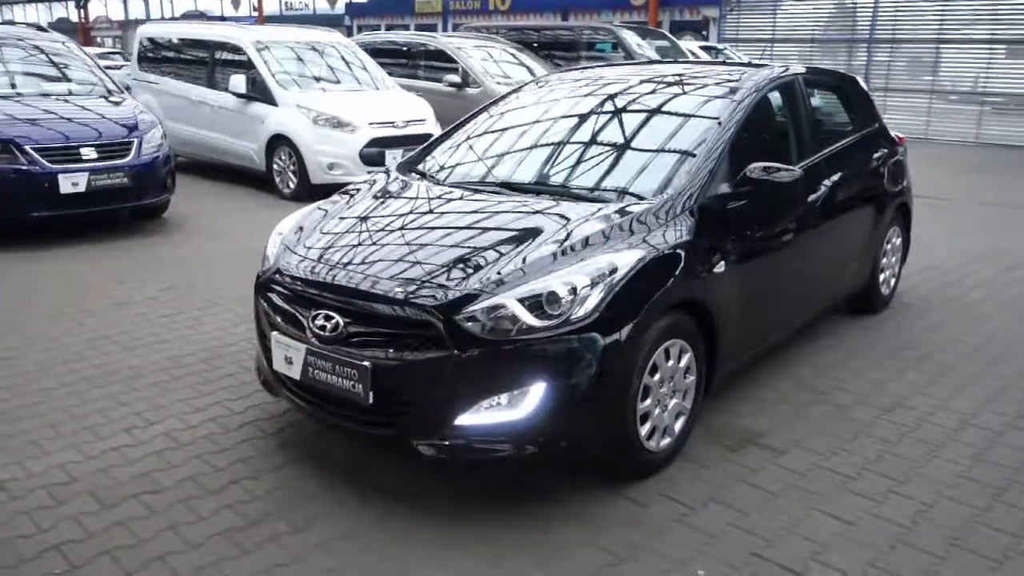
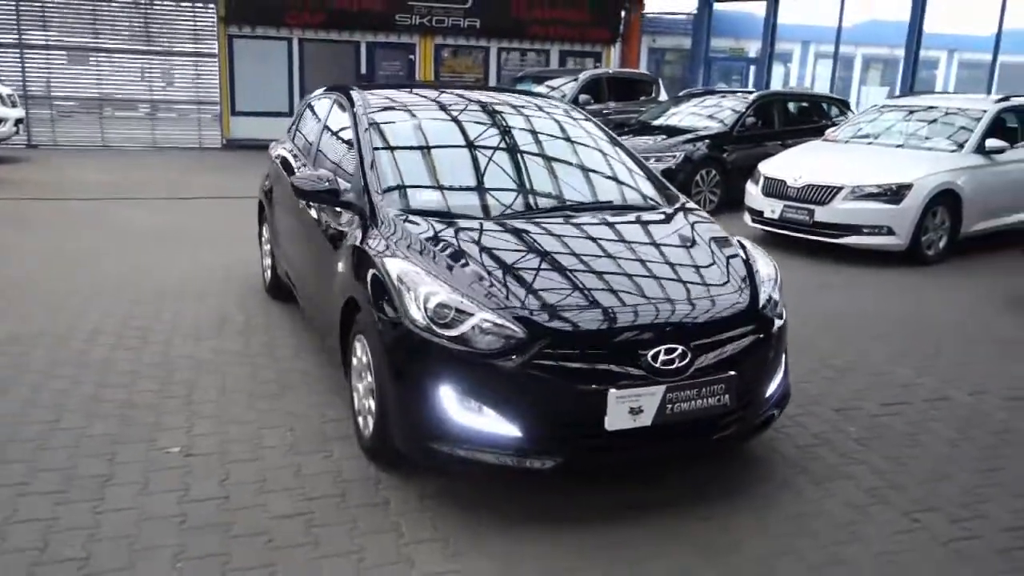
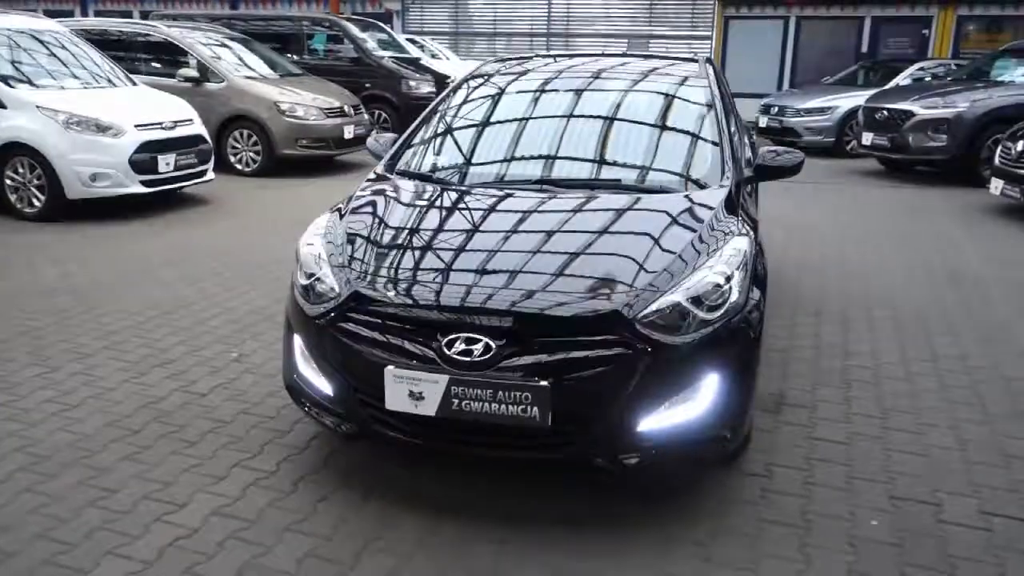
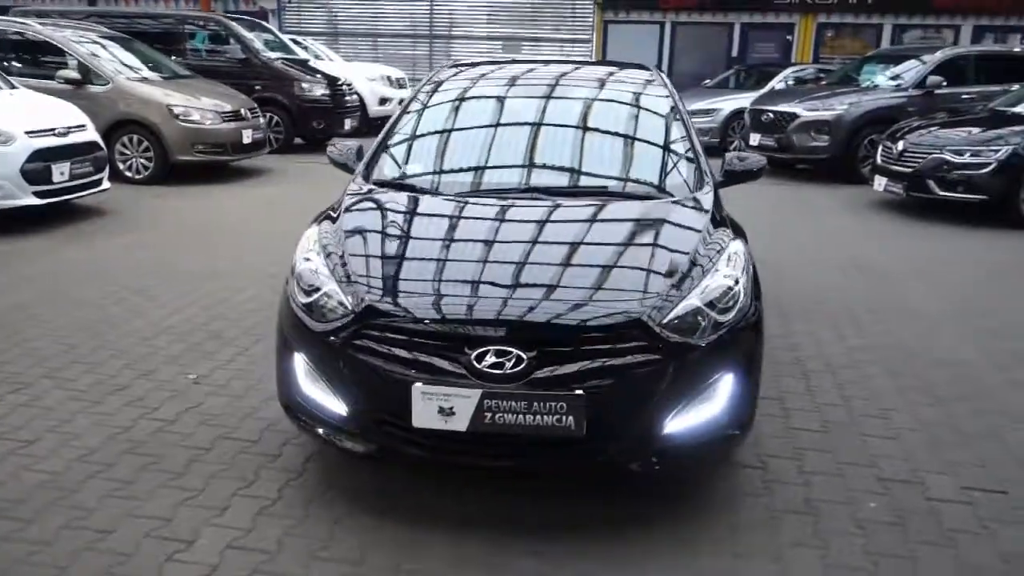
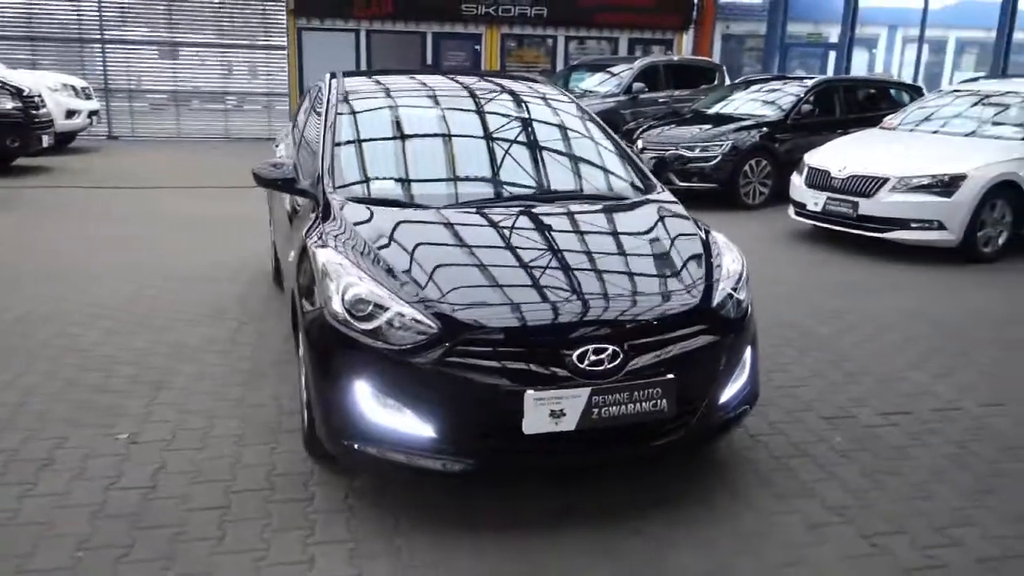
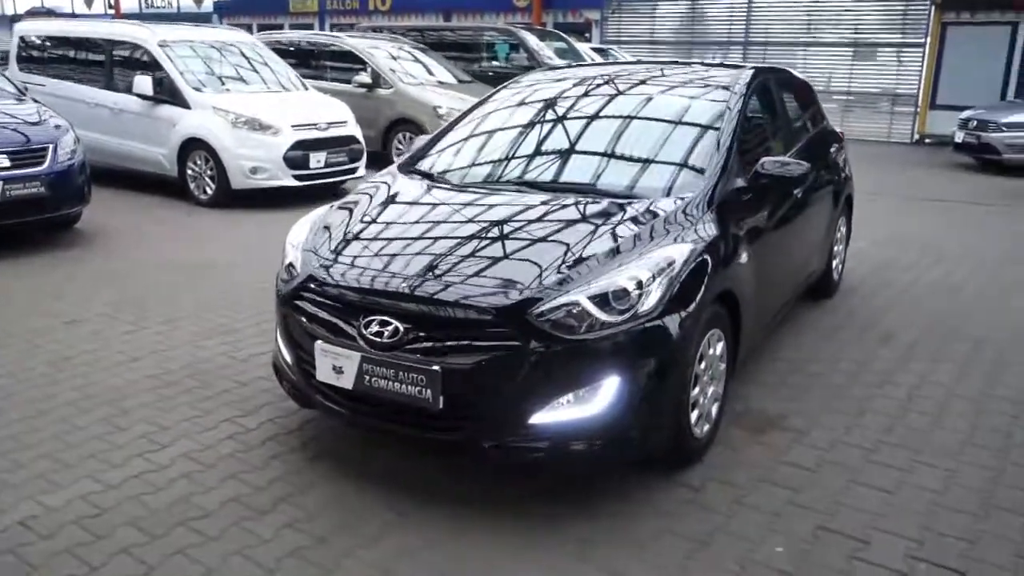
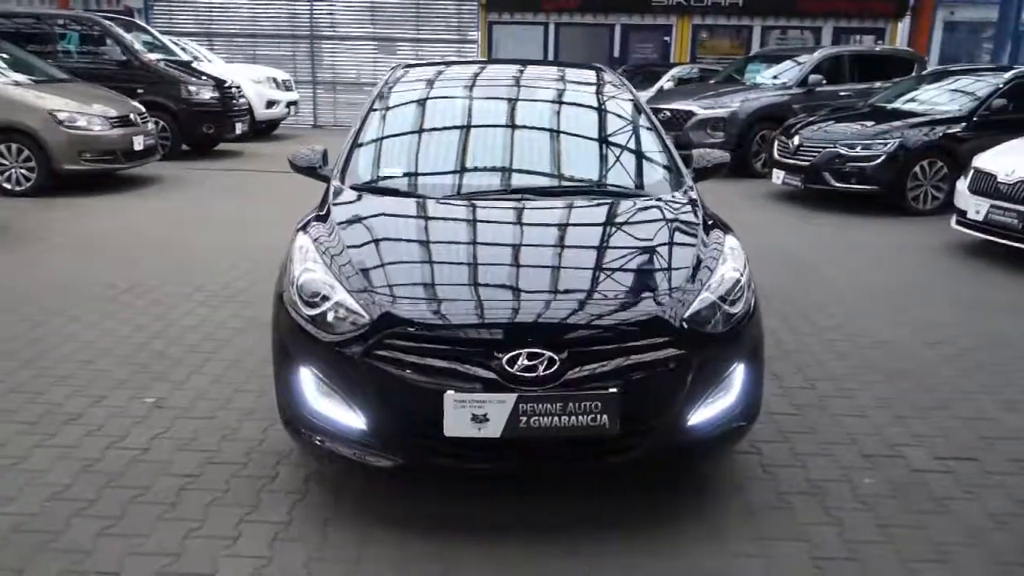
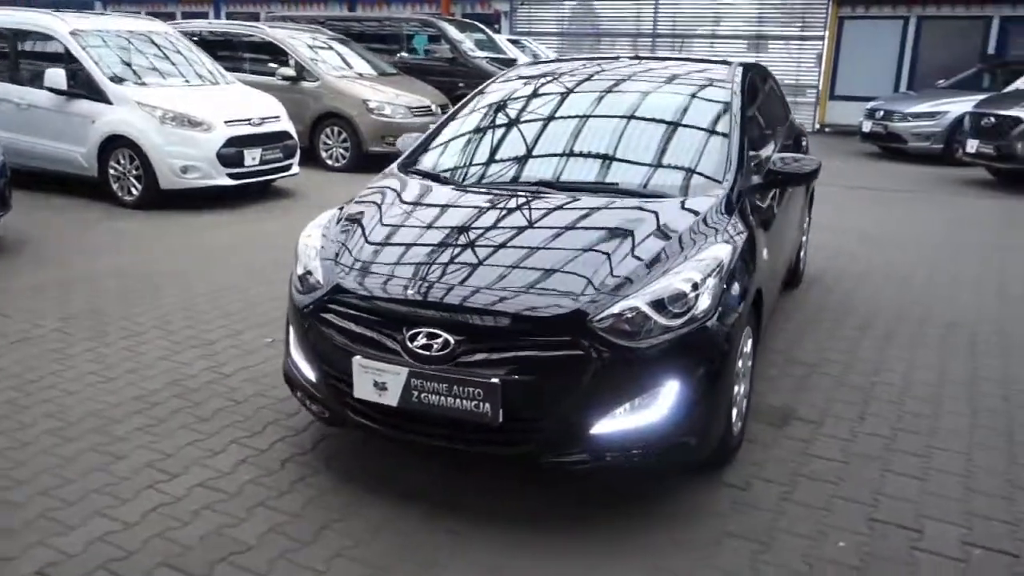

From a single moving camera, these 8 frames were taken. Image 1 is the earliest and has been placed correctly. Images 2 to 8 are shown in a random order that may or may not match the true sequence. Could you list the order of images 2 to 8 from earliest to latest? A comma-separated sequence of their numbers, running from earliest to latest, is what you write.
6, 8, 3, 4, 7, 5, 2
